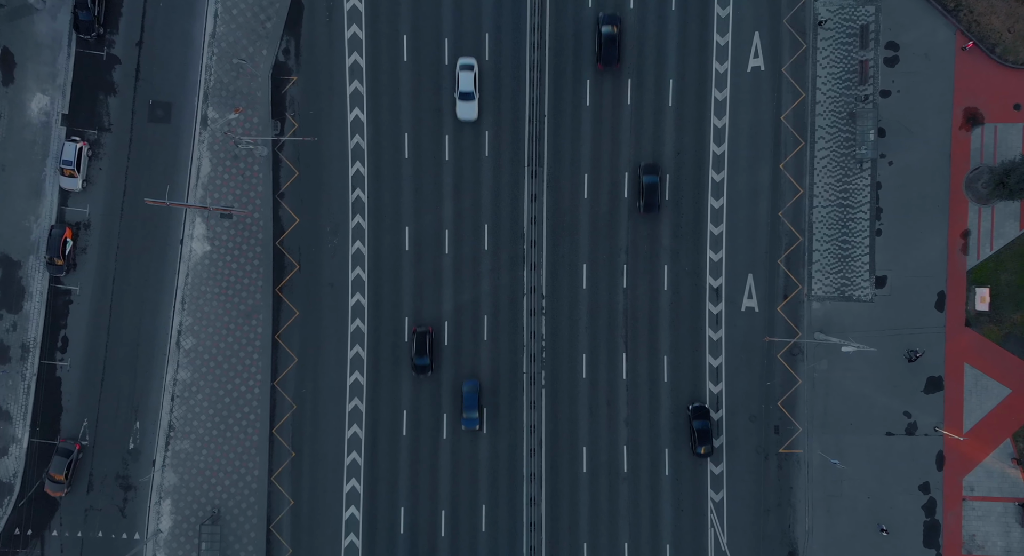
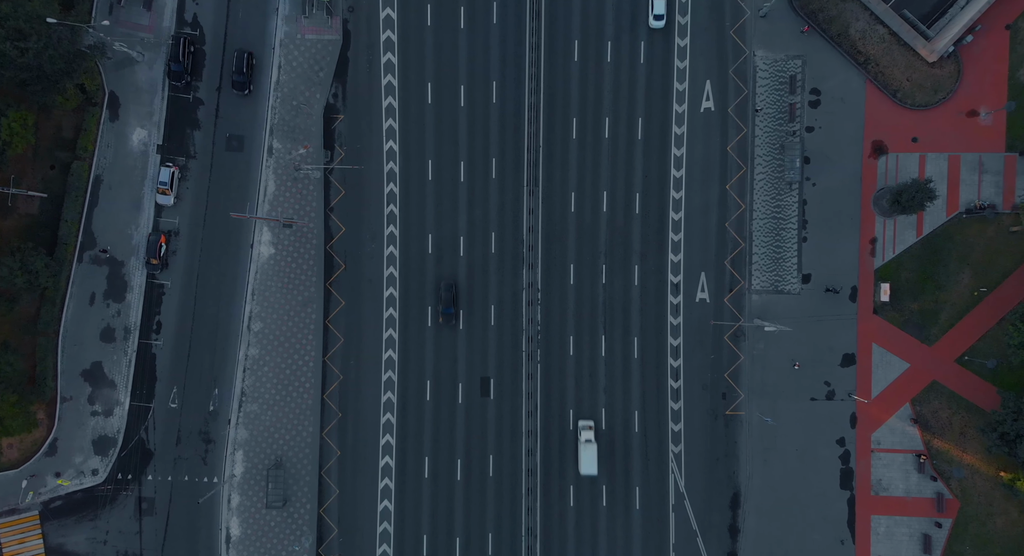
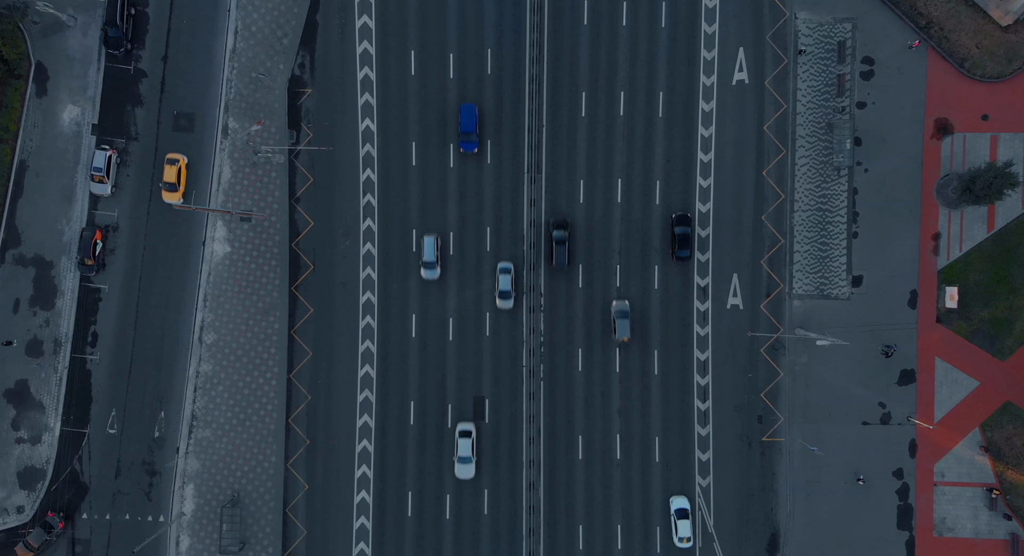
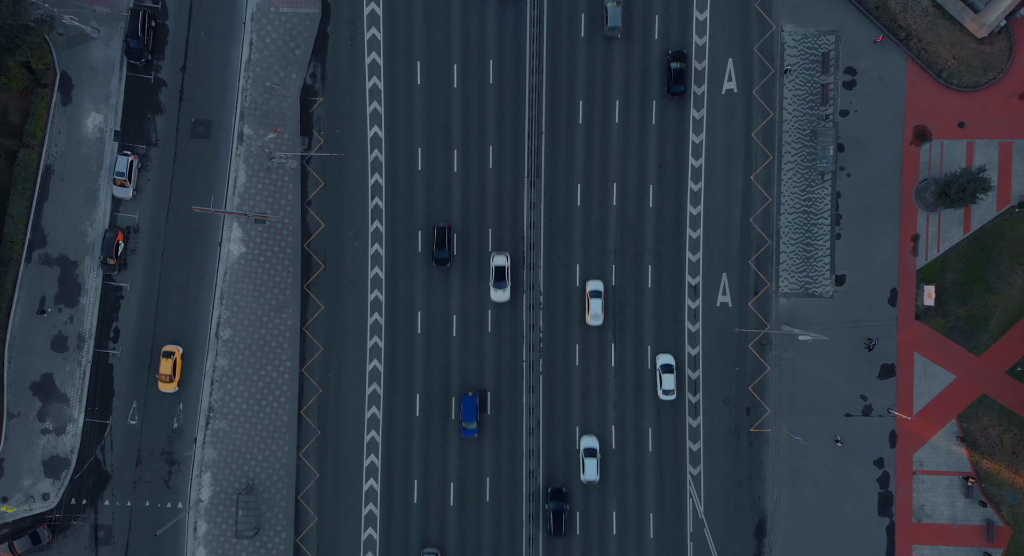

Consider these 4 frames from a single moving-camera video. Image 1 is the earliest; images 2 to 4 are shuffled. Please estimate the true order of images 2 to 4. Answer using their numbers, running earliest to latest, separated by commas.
3, 4, 2
